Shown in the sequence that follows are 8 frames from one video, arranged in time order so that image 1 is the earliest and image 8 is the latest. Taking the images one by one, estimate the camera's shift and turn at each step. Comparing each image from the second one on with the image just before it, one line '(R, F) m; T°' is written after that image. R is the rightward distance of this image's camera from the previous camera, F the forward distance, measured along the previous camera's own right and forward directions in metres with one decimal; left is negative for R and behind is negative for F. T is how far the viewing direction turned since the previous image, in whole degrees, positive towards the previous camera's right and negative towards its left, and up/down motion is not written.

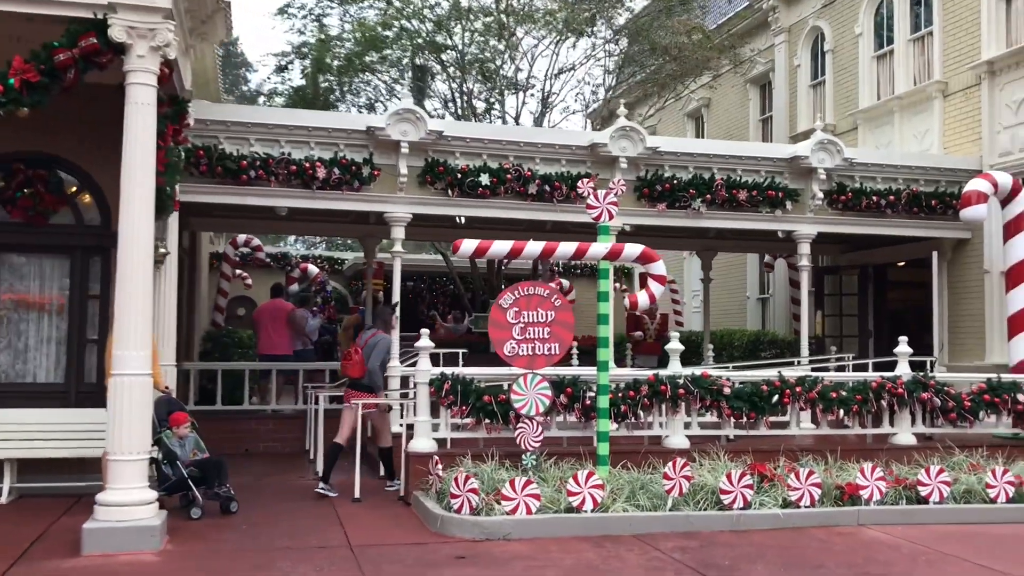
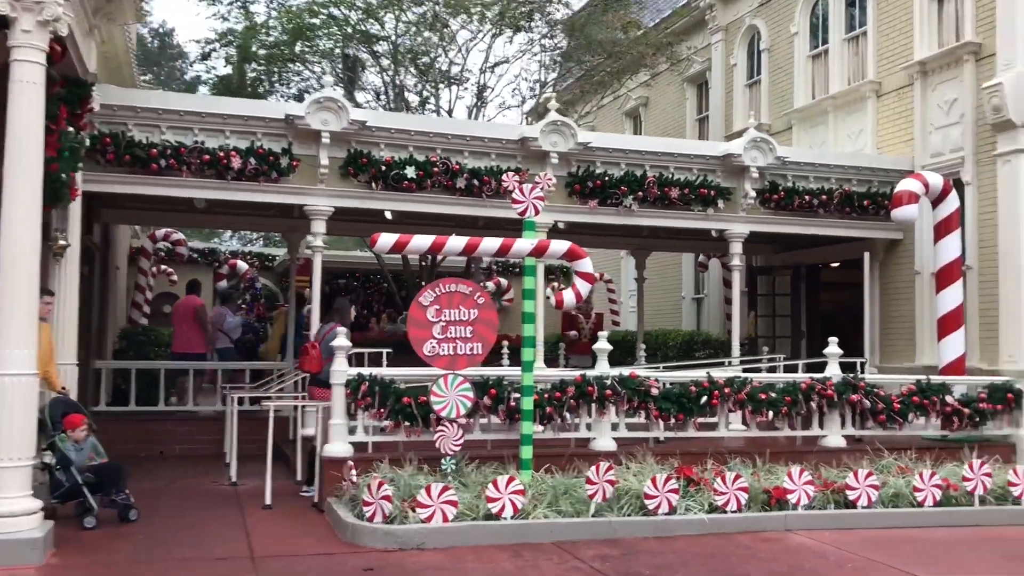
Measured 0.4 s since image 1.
(+0.2, +0.3) m; +3°
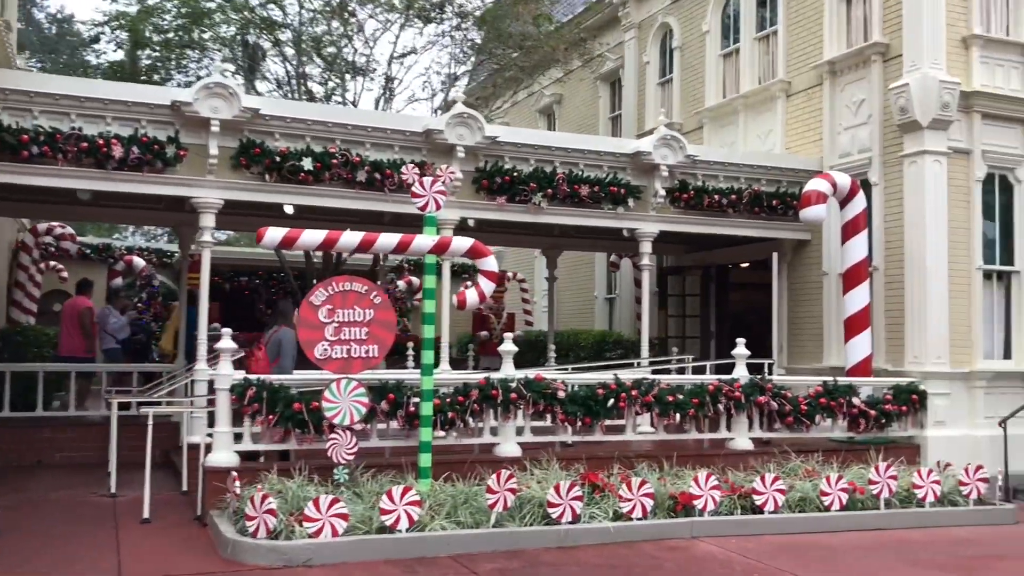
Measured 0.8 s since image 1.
(+0.1, +0.4) m; +5°
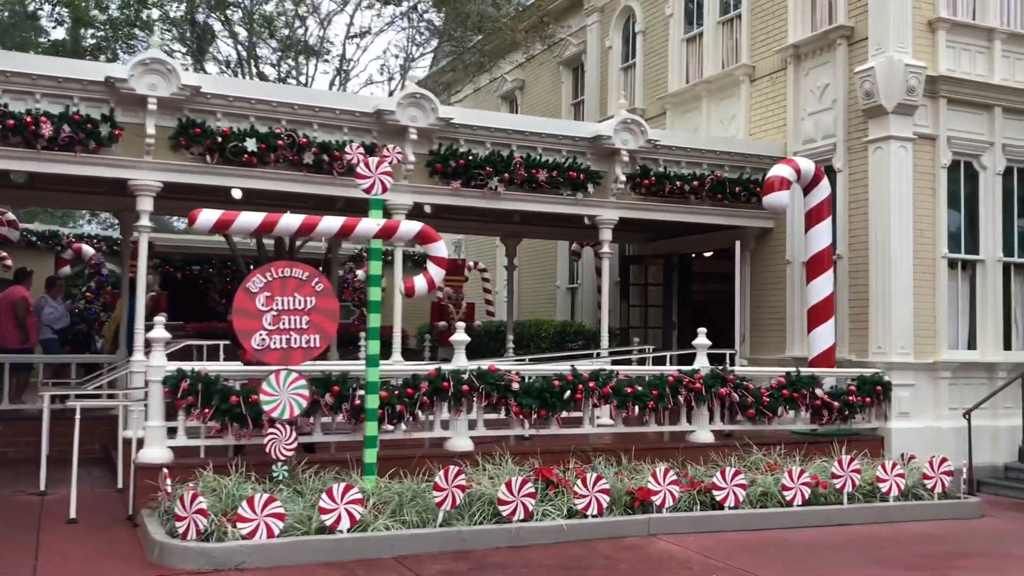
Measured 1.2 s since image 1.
(+0.1, +0.4) m; +2°
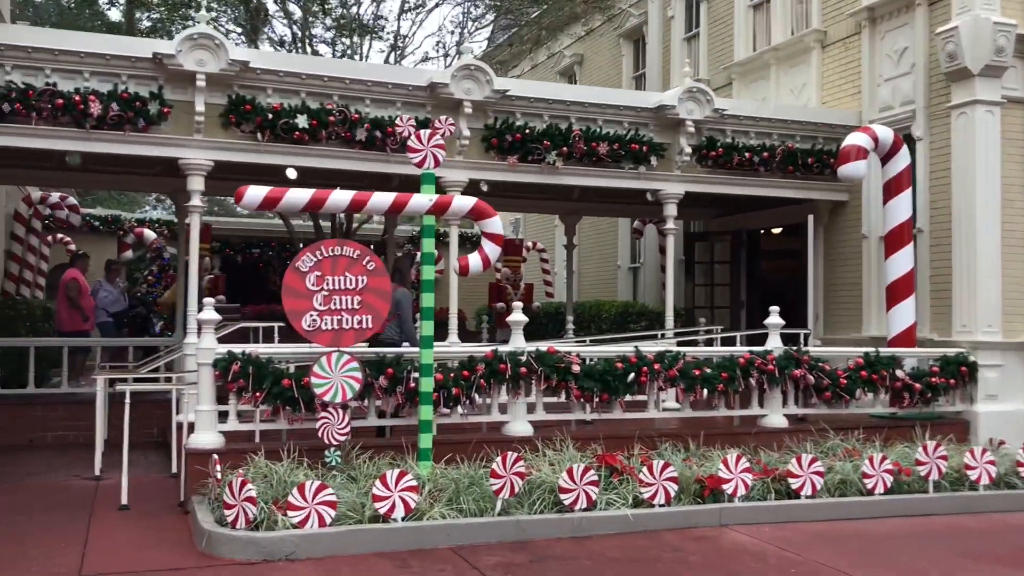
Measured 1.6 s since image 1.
(0.0, +0.4) m; -4°
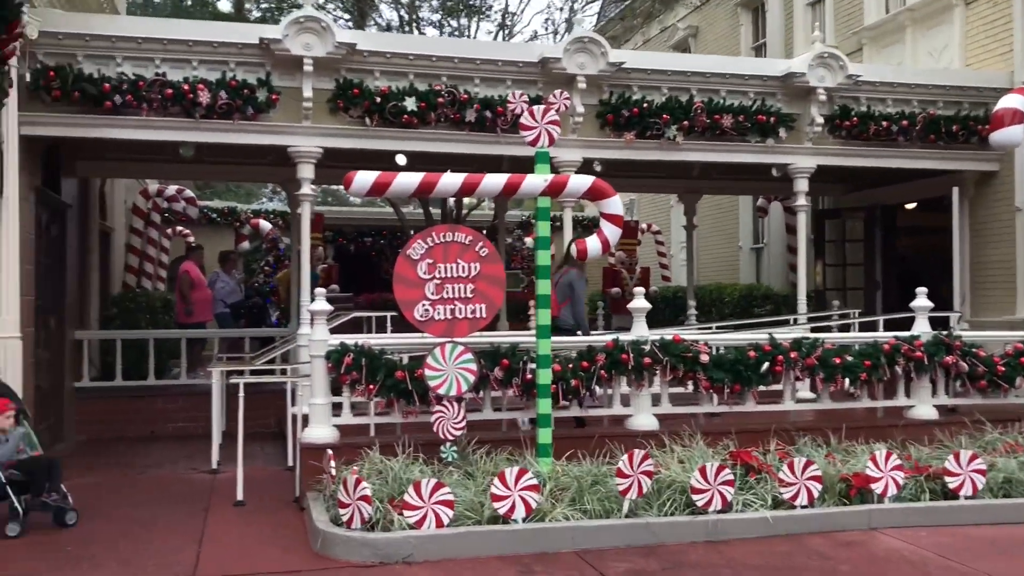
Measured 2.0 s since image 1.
(-0.1, +0.4) m; -6°
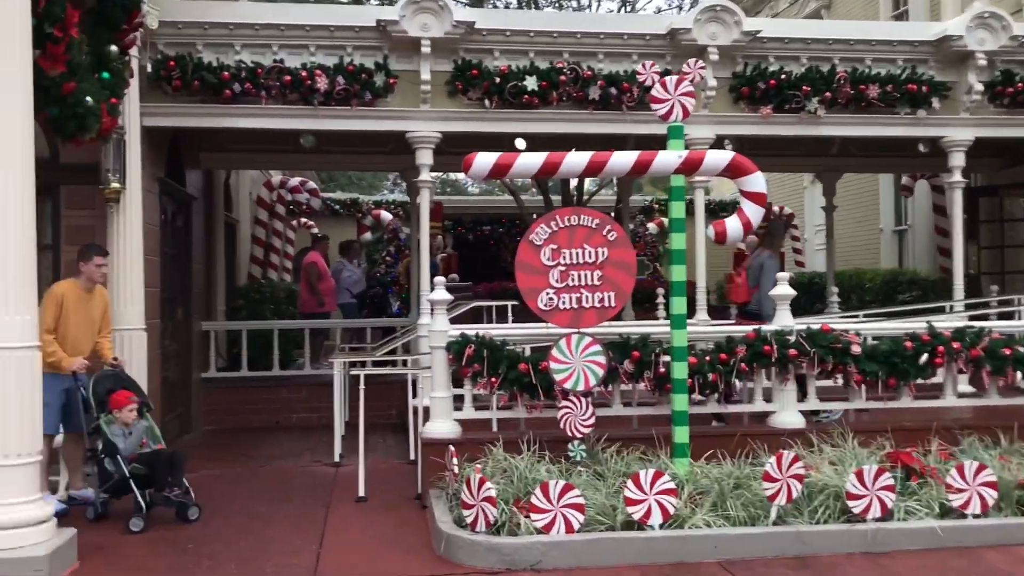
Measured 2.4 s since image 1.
(-0.1, +0.4) m; -7°
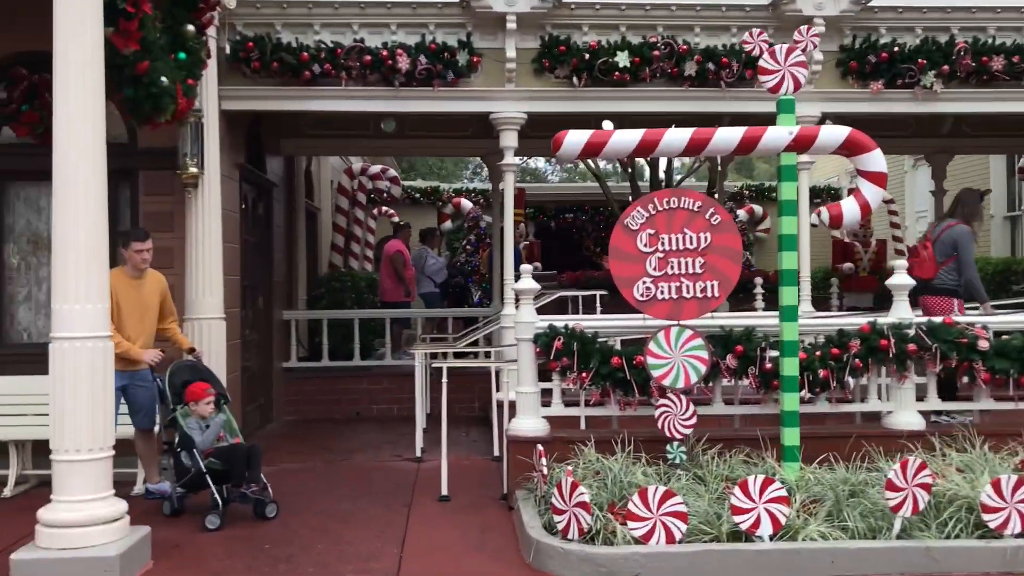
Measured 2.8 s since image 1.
(-0.1, +0.4) m; -5°
